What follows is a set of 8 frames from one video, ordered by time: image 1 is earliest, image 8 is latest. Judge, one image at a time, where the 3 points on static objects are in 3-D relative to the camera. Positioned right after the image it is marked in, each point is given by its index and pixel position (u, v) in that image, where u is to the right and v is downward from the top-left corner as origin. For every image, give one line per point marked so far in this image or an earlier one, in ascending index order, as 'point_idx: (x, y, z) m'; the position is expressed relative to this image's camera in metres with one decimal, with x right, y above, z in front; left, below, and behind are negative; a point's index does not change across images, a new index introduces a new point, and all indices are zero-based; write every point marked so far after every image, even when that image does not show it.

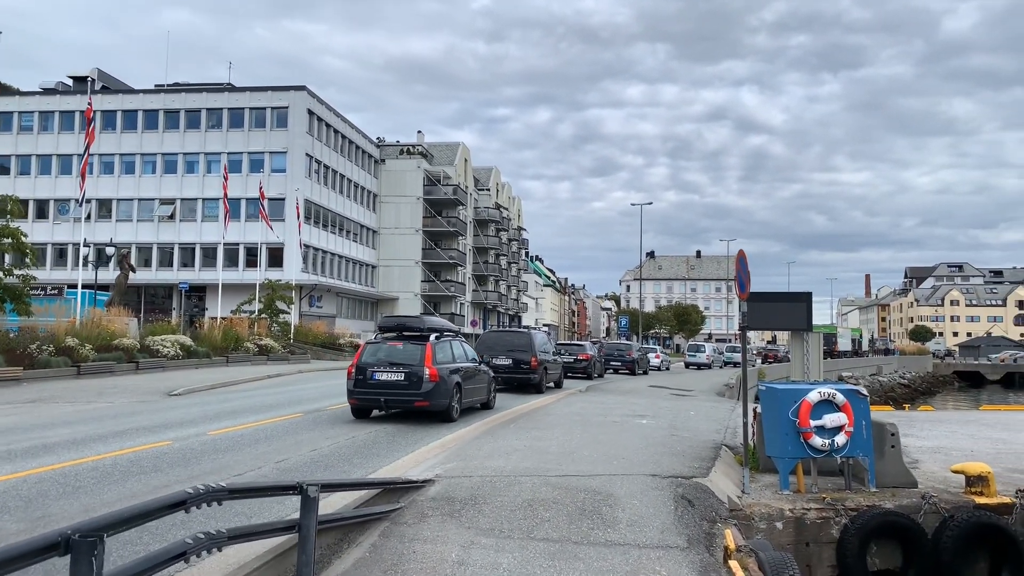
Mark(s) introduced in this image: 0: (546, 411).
0: (+0.7, -2.4, +14.4) m
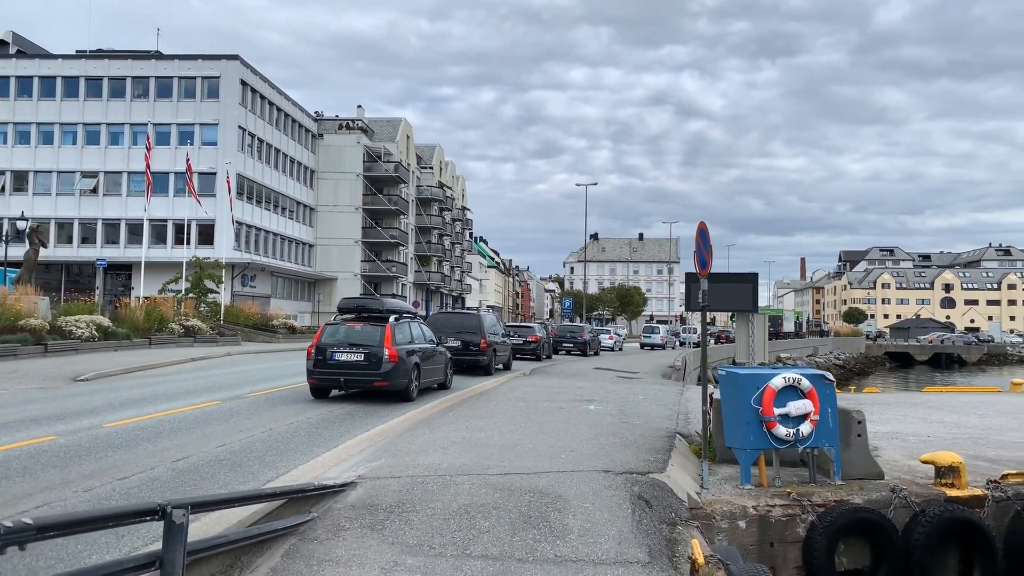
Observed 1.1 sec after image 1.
0: (-0.4, -1.9, +13.5) m
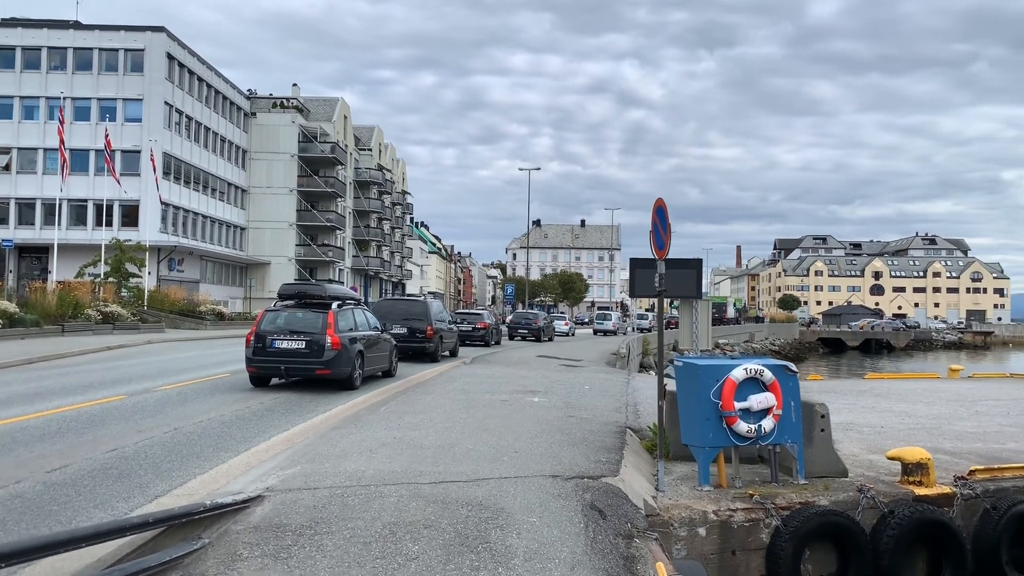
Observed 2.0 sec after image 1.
0: (-1.5, -1.7, +12.6) m
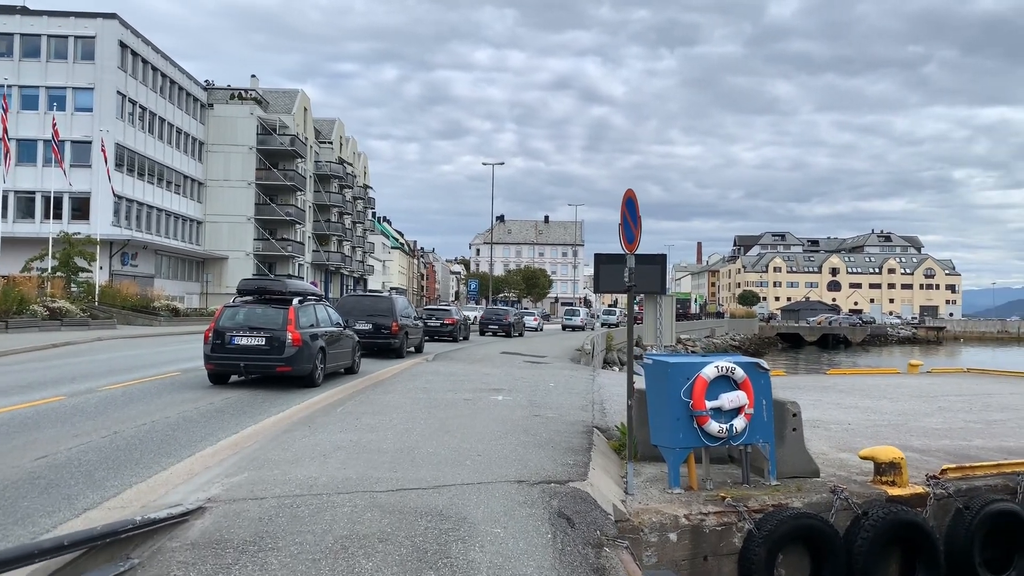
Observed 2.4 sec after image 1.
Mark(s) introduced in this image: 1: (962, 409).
0: (-2.1, -1.6, +12.1) m
1: (+7.5, -2.0, +12.4) m
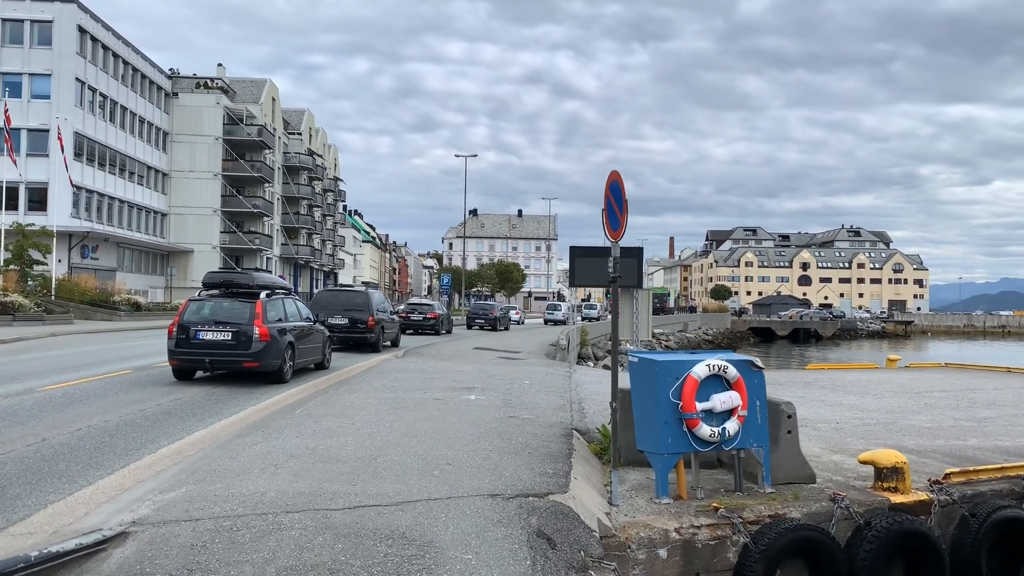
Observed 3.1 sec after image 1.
0: (-2.5, -1.5, +11.4) m
1: (+7.1, -1.9, +12.0) m
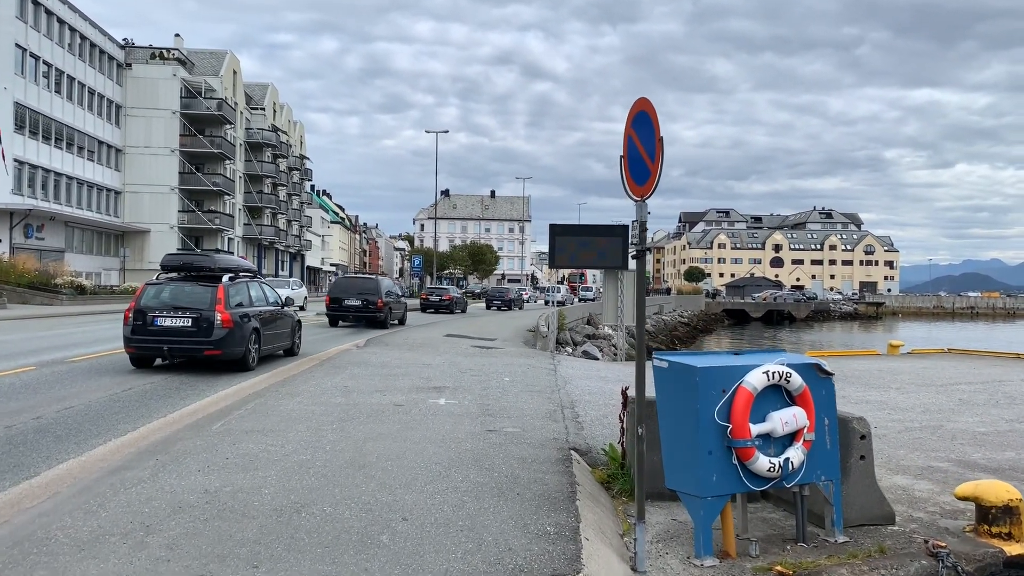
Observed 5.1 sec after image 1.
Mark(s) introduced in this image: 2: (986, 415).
0: (-2.8, -1.2, +9.6) m
1: (+6.7, -1.6, +10.5) m
2: (+6.2, -1.6, +9.7) m
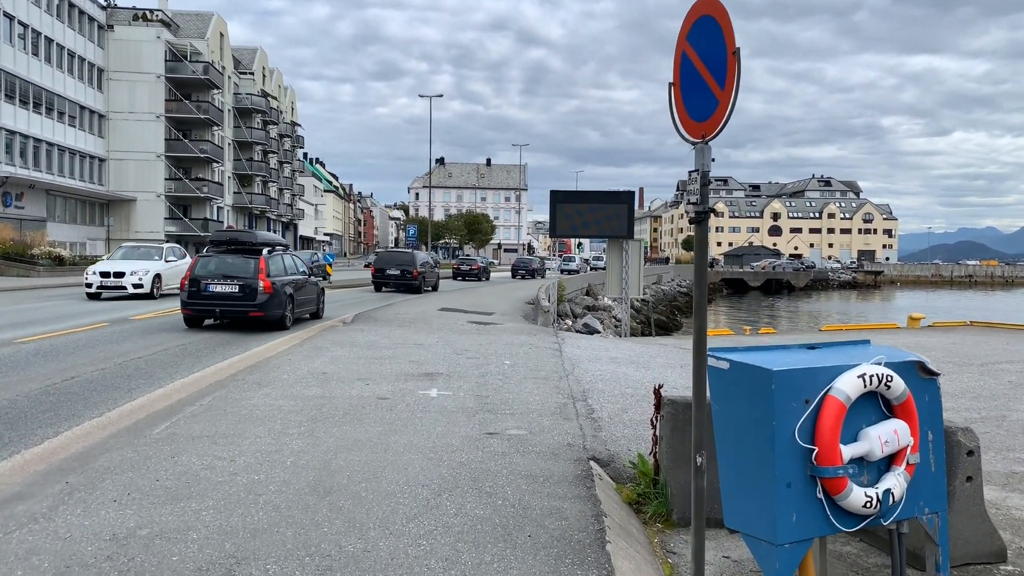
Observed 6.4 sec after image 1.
0: (-2.8, -0.9, +8.4) m
1: (+6.7, -1.3, +9.4) m
2: (+6.2, -1.3, +8.6) m
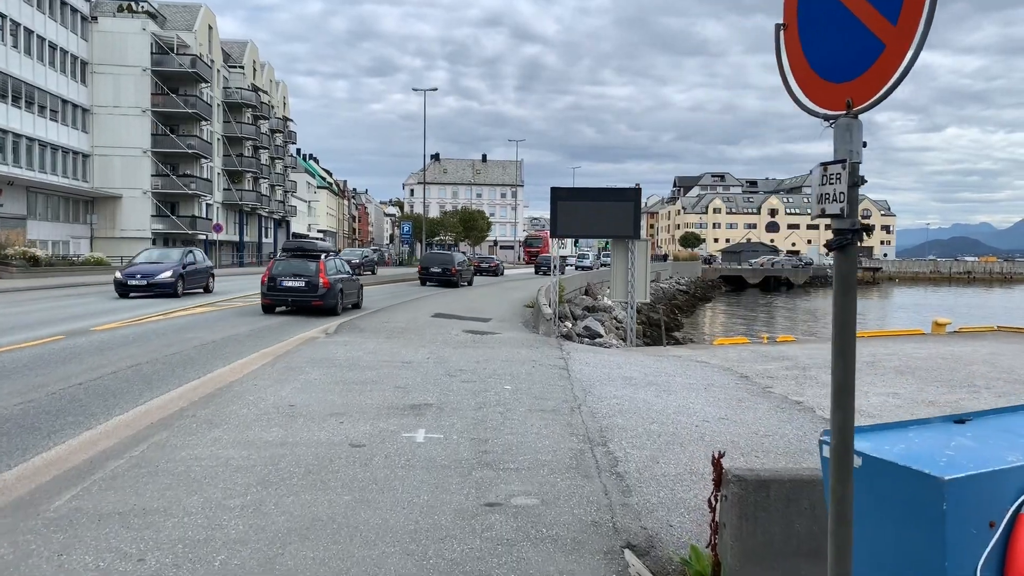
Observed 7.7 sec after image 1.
0: (-2.7, -1.1, +7.1) m
1: (+6.8, -1.4, +8.2) m
2: (+6.2, -1.4, +7.4) m
